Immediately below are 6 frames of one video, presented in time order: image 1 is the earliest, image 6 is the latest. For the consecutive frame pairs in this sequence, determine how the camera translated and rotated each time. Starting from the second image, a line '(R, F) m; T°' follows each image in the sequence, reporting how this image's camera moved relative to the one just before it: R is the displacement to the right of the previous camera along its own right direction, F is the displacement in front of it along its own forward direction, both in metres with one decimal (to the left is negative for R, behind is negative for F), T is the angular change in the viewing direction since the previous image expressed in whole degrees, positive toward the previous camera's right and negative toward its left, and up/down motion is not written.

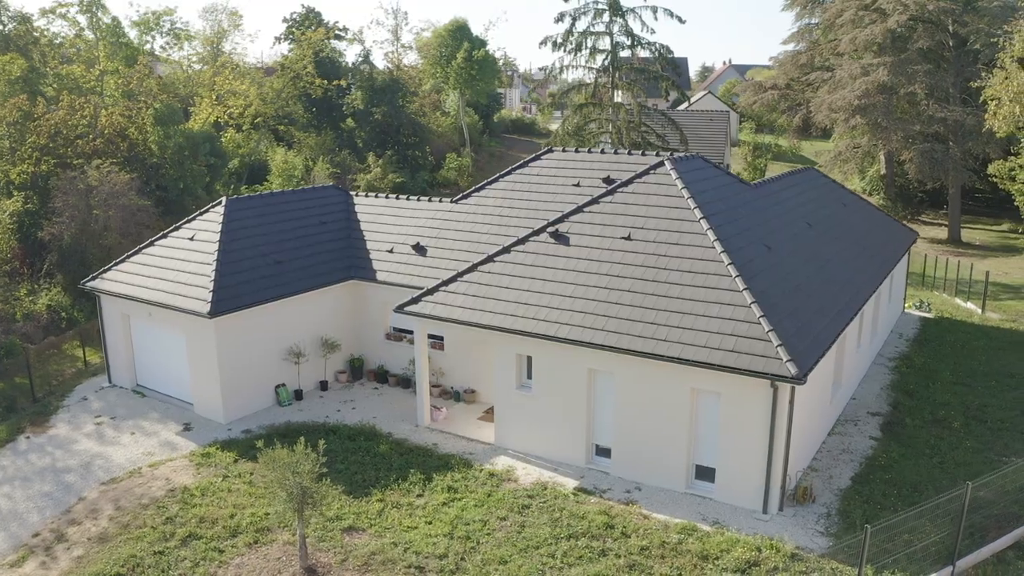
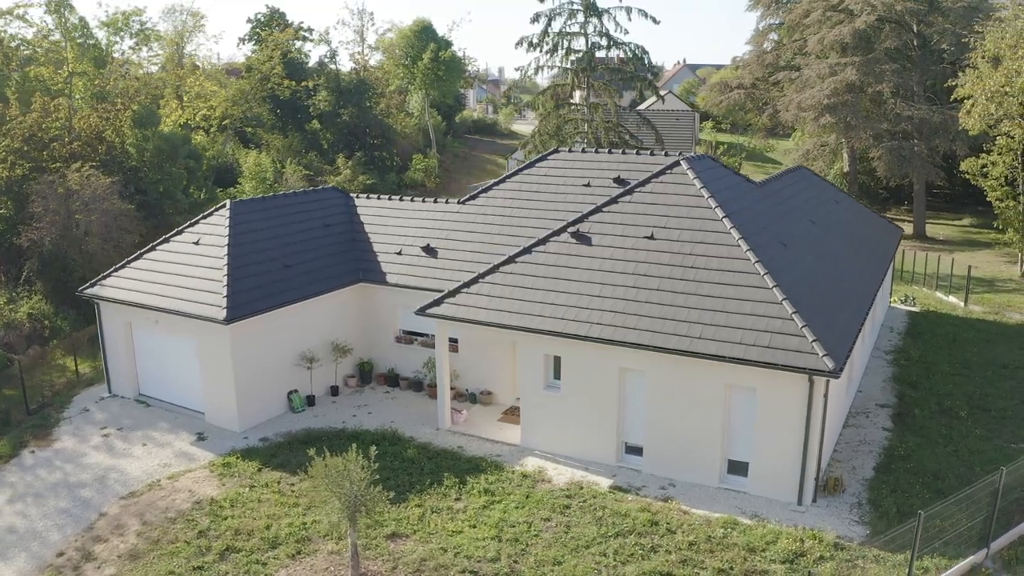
(-1.4, +0.1) m; +3°
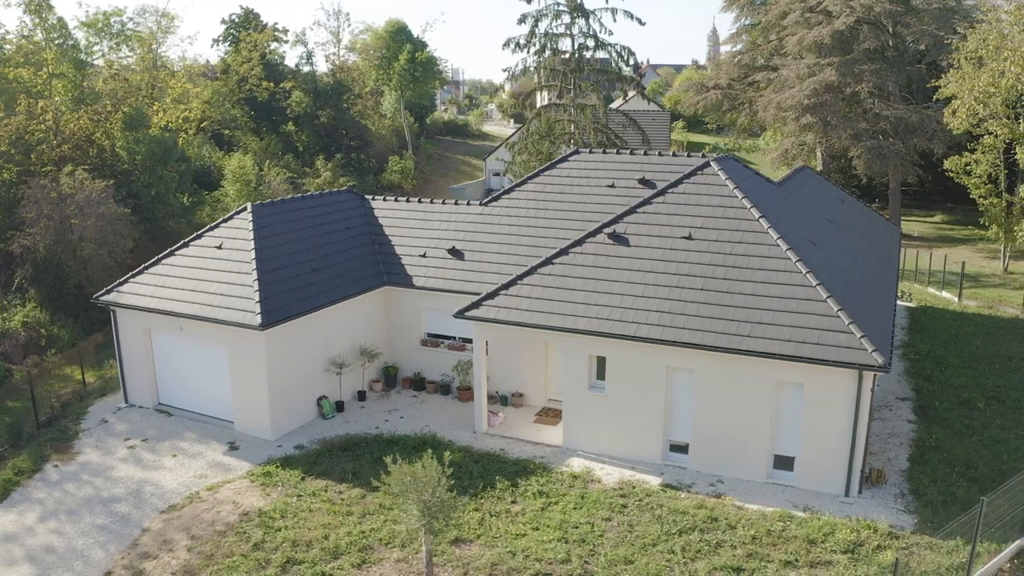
(-1.6, +0.1) m; +3°
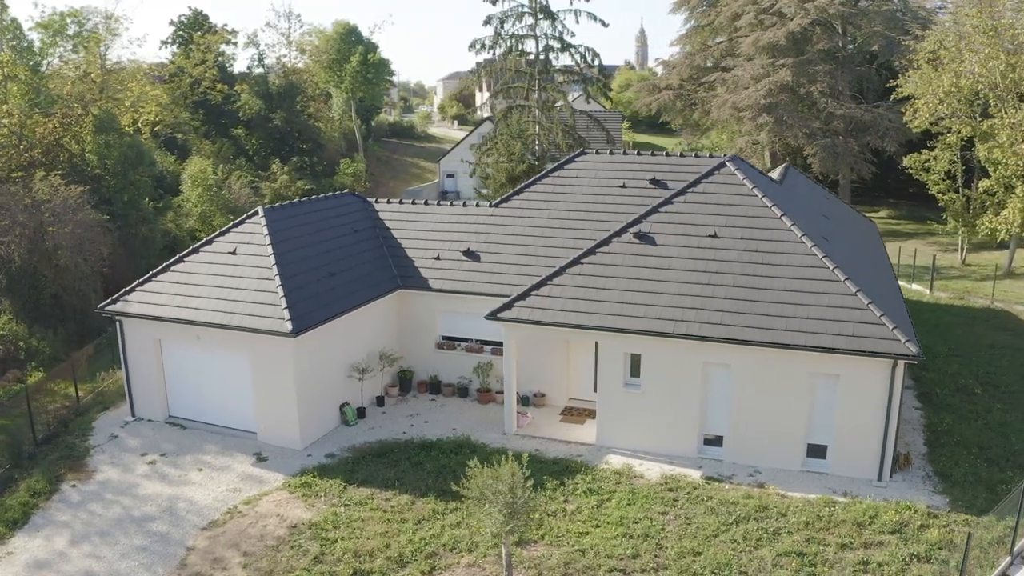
(-1.9, +0.1) m; +5°
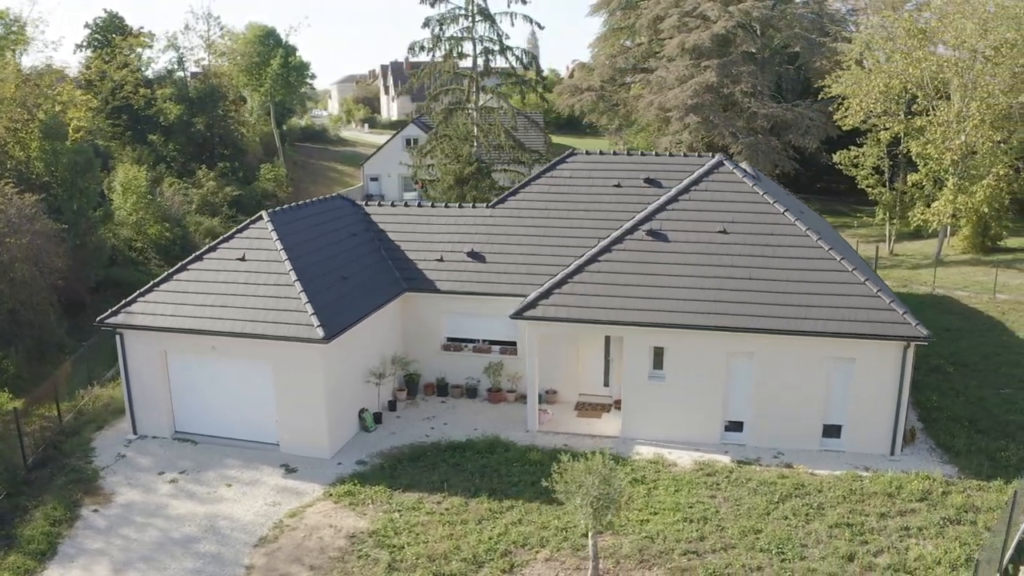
(-2.5, 0.0) m; +7°
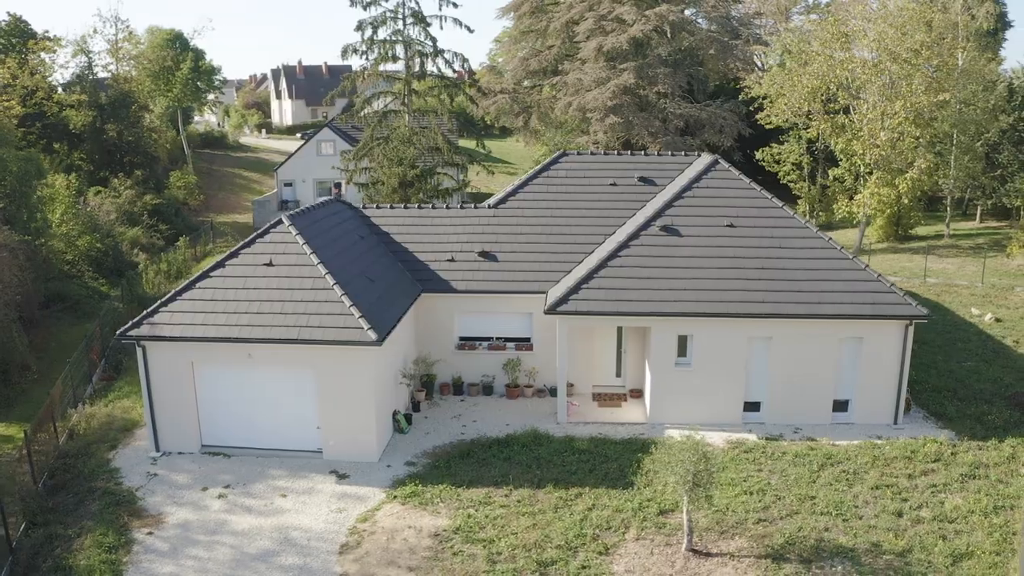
(-3.0, -0.2) m; +8°
